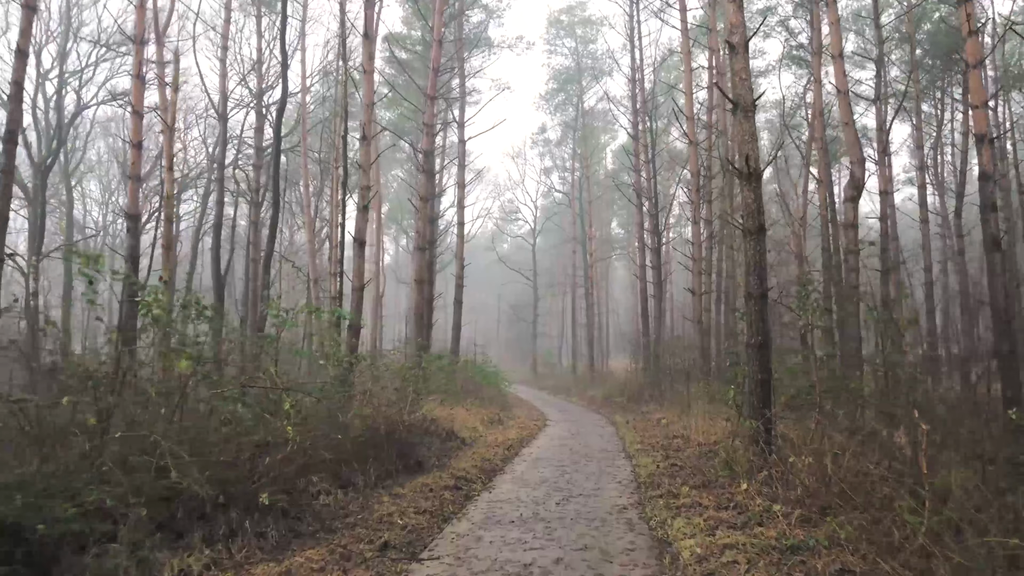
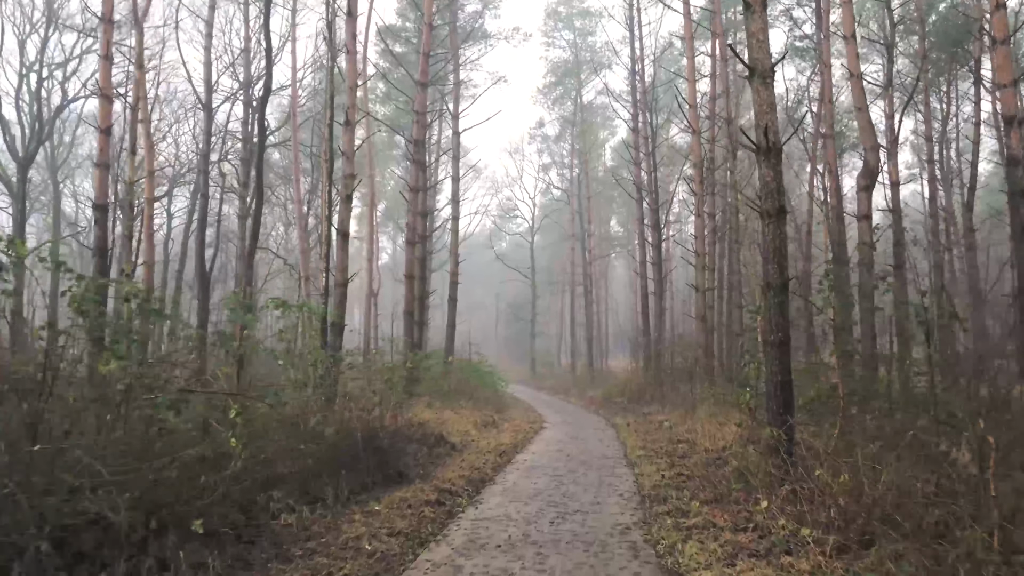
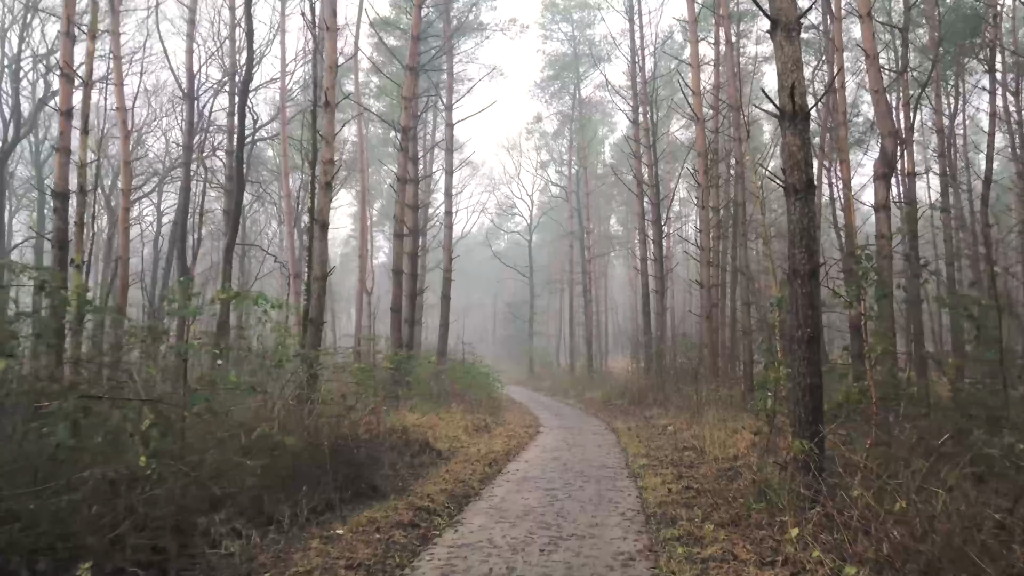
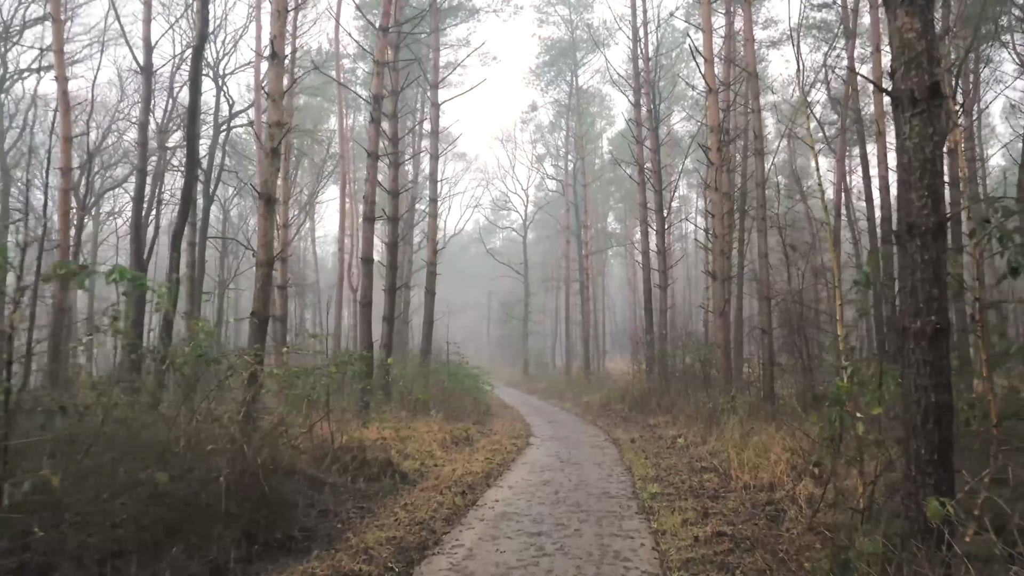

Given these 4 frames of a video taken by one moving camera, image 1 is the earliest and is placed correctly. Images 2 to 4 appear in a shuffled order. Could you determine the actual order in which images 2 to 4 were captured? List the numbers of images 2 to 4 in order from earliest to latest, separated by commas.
2, 3, 4
